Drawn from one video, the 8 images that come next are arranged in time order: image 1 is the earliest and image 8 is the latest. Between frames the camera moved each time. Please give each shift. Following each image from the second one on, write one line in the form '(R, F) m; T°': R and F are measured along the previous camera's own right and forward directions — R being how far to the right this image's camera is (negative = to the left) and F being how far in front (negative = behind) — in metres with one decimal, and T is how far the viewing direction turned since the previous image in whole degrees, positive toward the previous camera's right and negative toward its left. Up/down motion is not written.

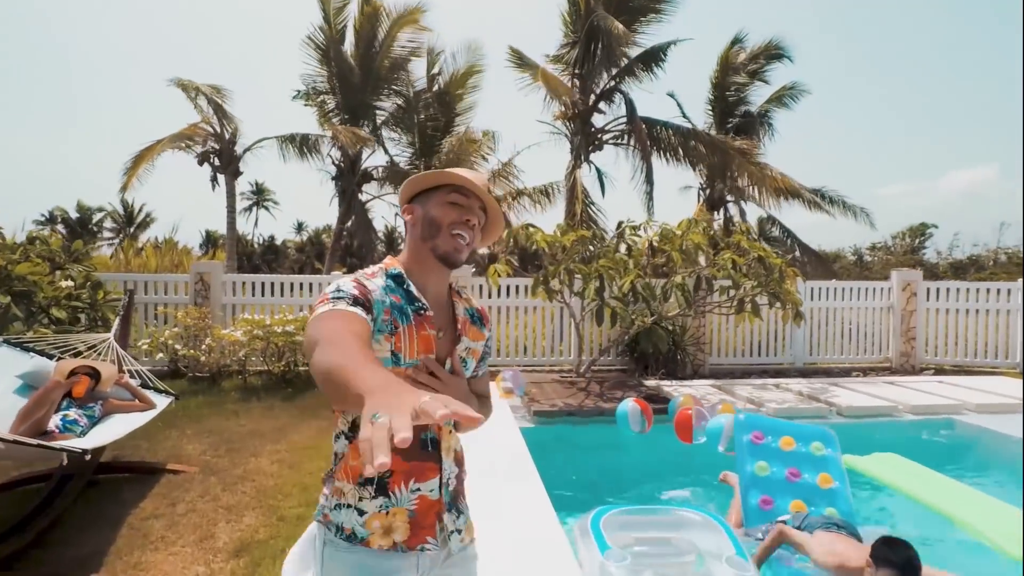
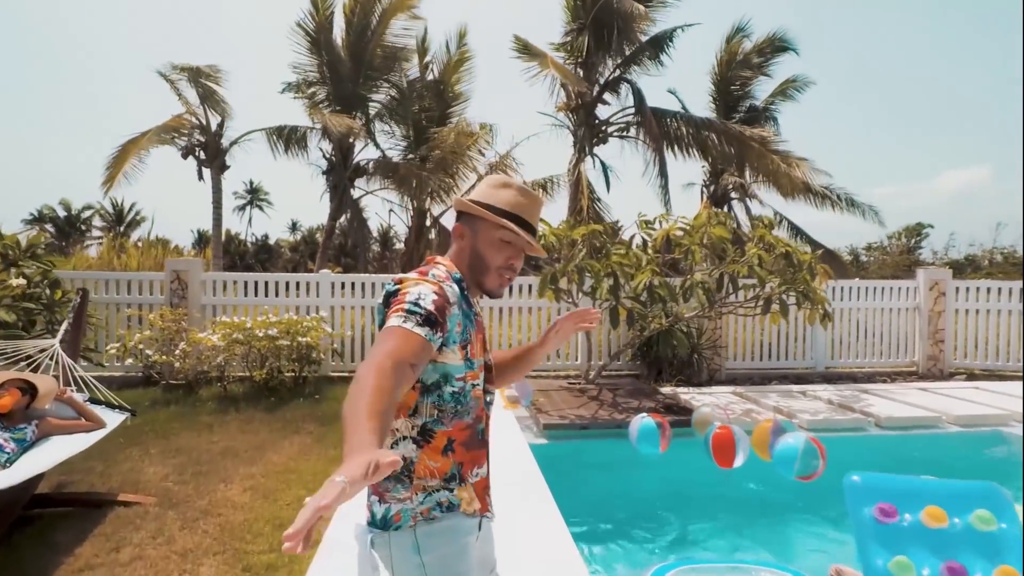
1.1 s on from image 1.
(-0.1, +0.7) m; 0°
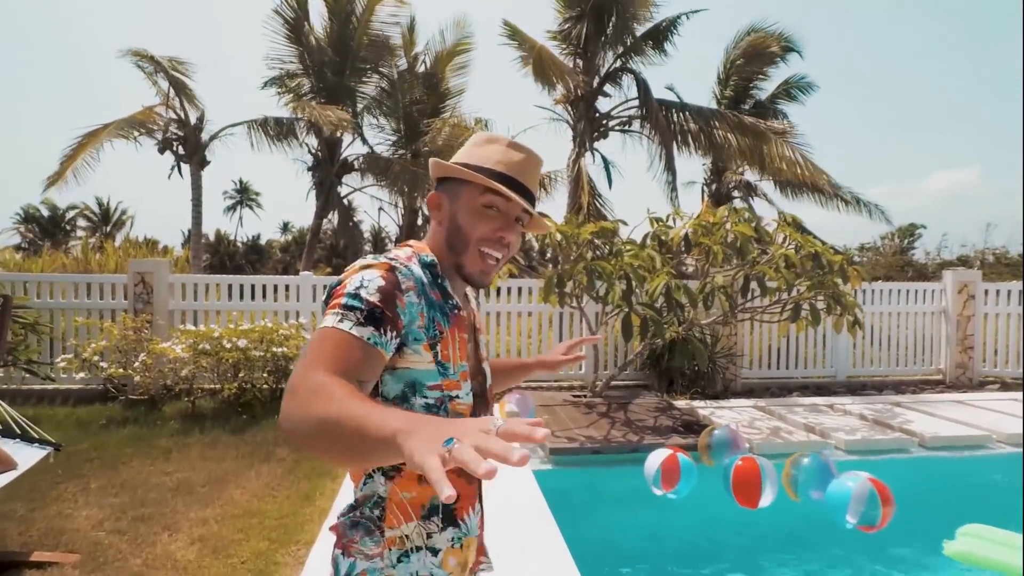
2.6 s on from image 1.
(-0.1, +0.7) m; +1°
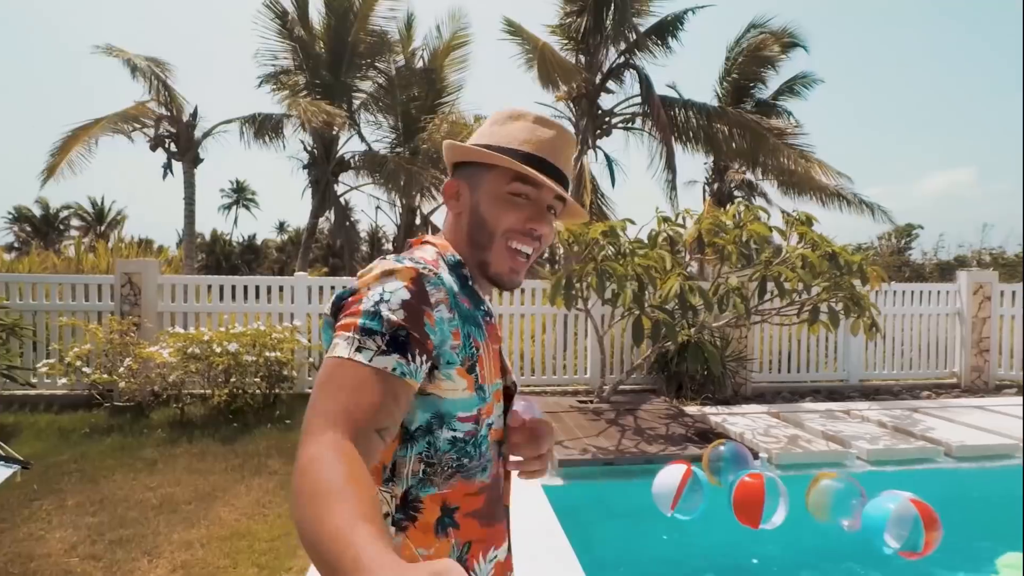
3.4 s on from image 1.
(-0.1, +0.3) m; 0°
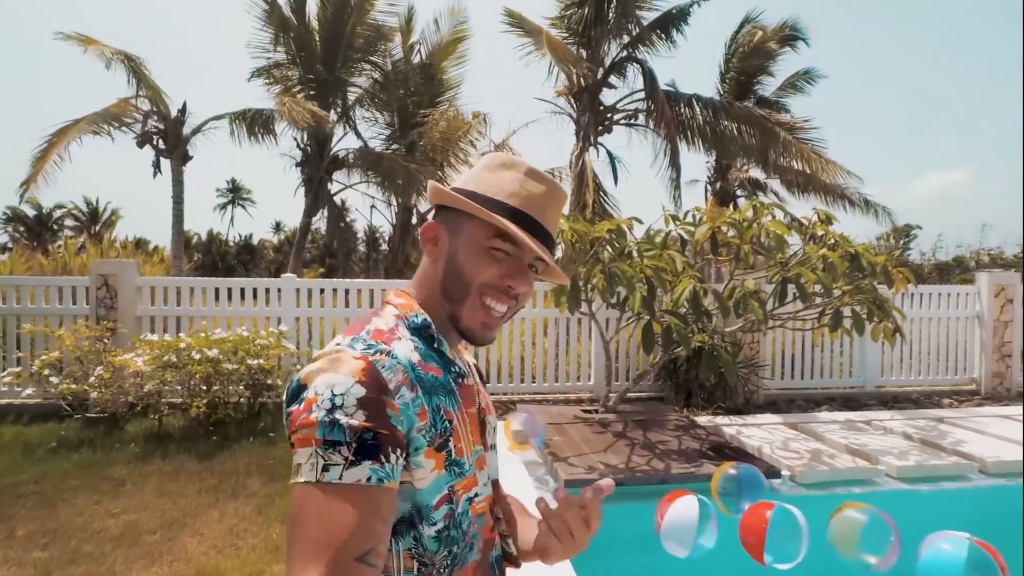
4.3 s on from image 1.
(0.0, +0.4) m; 0°
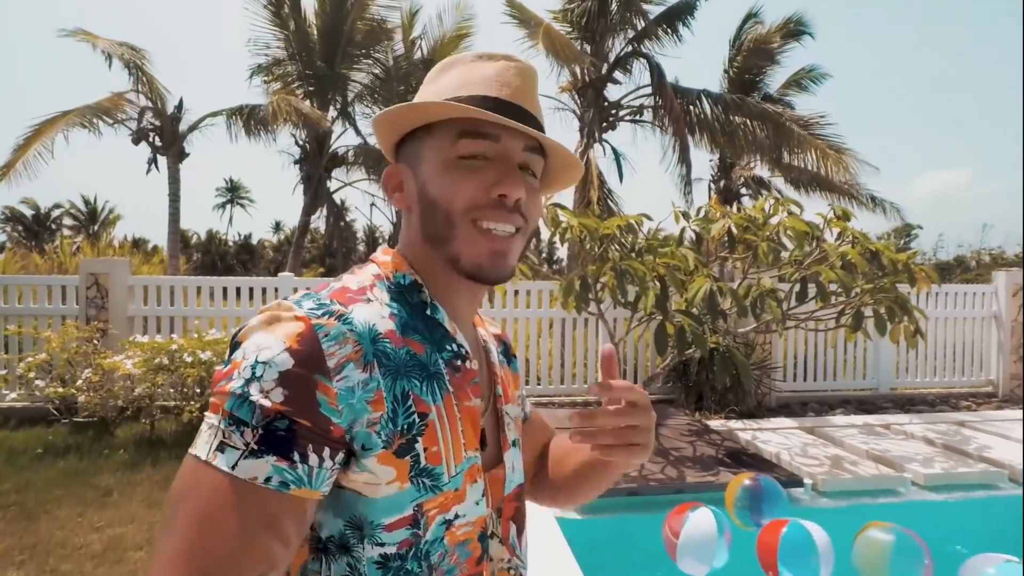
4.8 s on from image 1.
(-0.1, +0.2) m; 0°
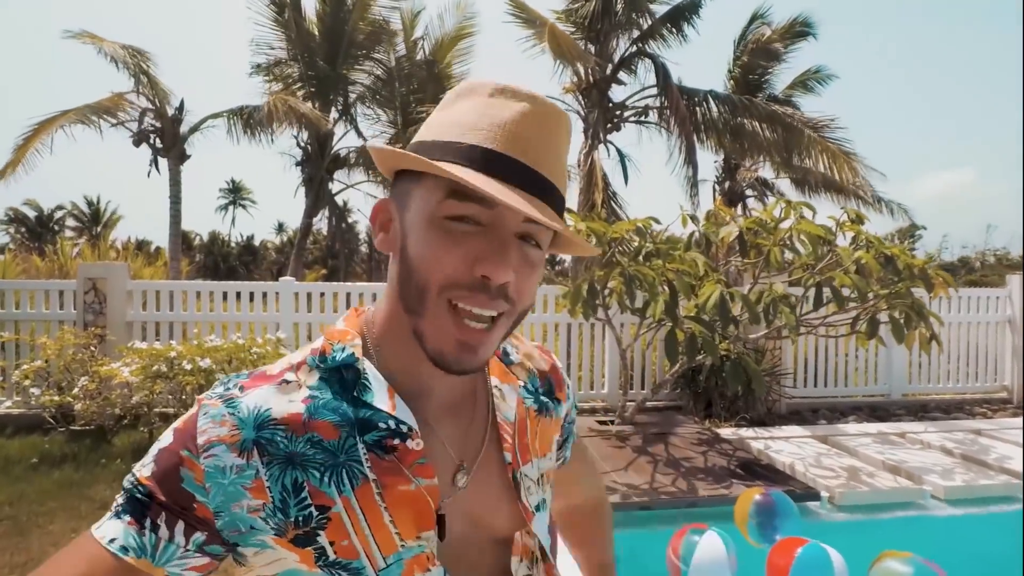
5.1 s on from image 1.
(0.0, +0.1) m; 0°
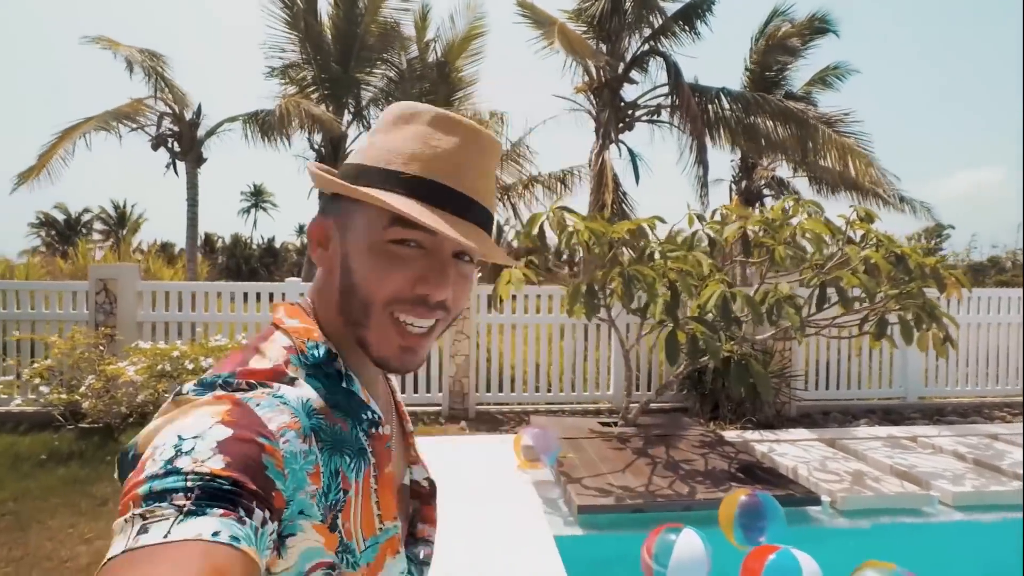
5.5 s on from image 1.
(+0.2, 0.0) m; -2°
